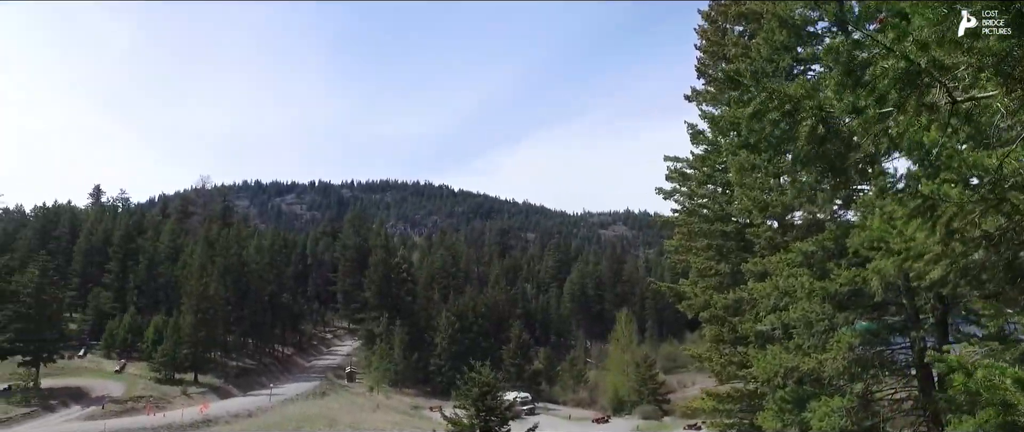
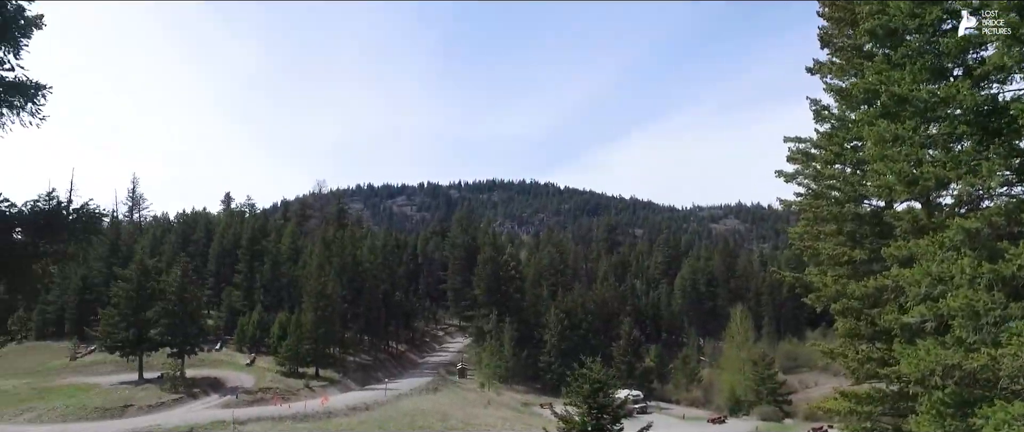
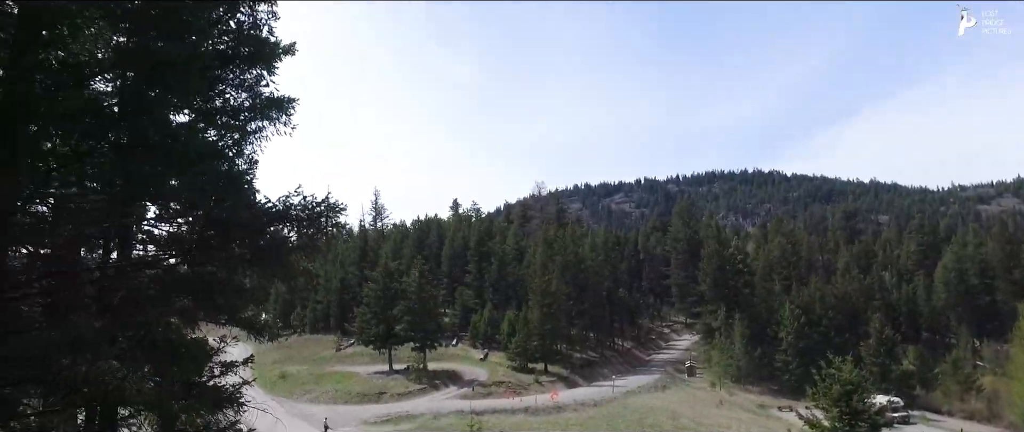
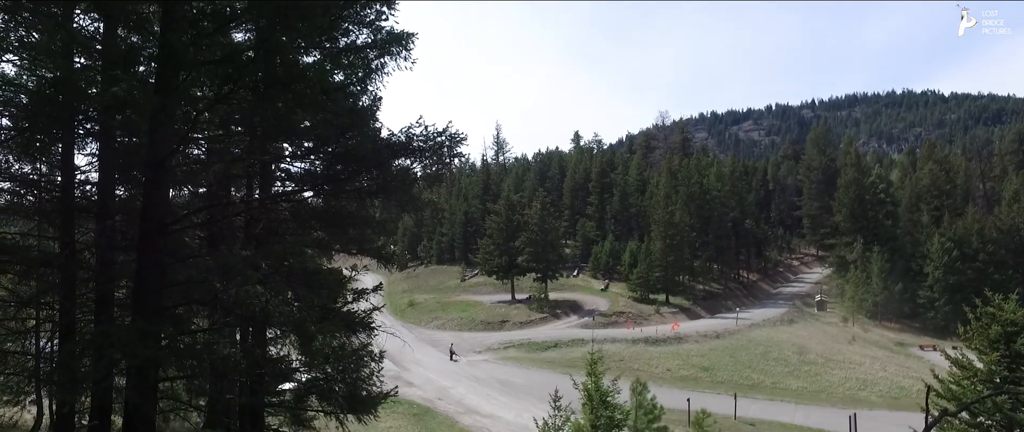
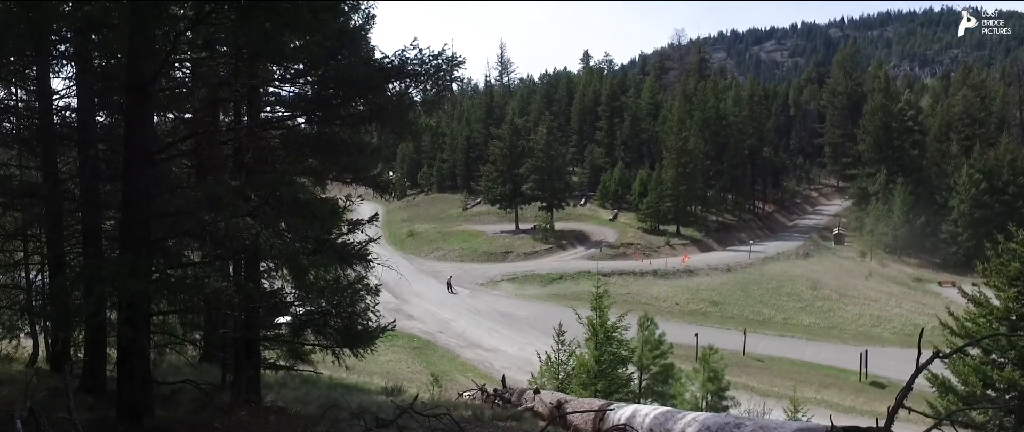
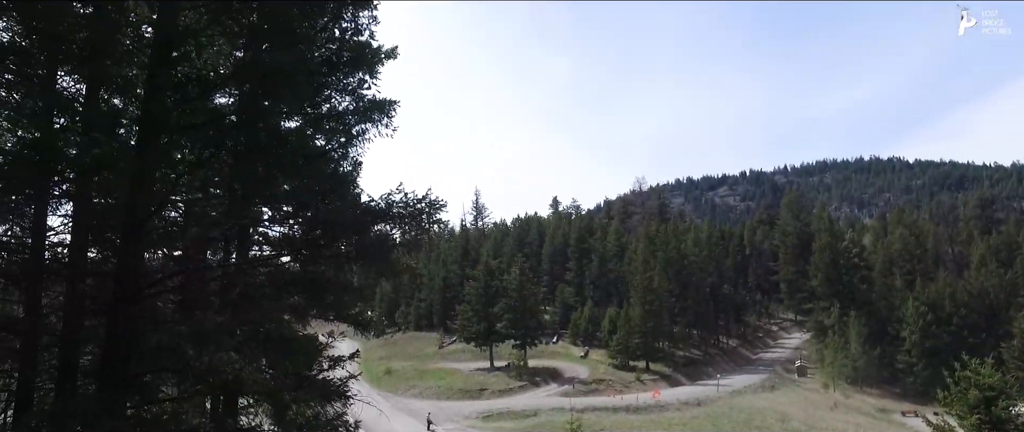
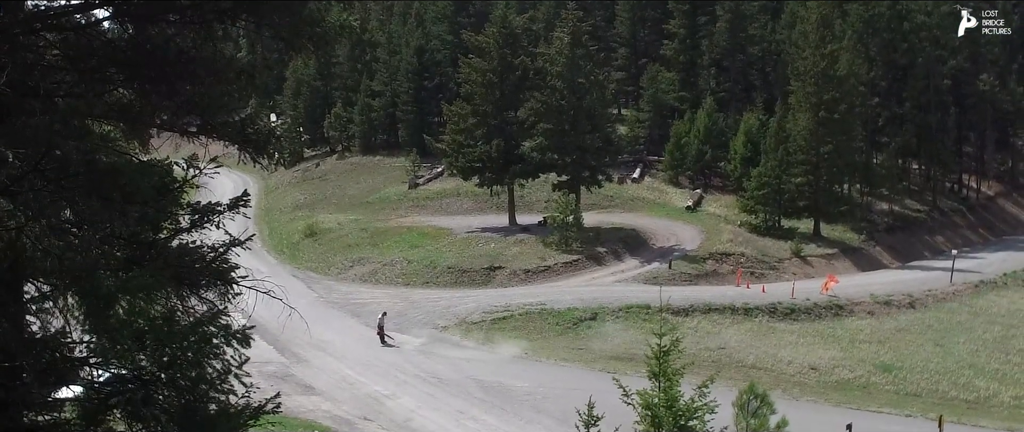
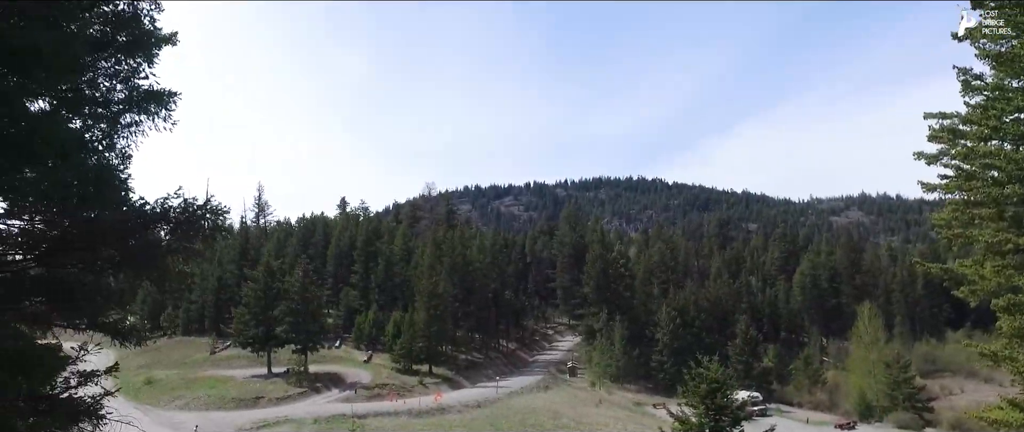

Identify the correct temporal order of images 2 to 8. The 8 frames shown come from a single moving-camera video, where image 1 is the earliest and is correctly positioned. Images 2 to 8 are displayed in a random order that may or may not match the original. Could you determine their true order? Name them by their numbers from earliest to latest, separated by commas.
2, 8, 3, 6, 4, 5, 7
